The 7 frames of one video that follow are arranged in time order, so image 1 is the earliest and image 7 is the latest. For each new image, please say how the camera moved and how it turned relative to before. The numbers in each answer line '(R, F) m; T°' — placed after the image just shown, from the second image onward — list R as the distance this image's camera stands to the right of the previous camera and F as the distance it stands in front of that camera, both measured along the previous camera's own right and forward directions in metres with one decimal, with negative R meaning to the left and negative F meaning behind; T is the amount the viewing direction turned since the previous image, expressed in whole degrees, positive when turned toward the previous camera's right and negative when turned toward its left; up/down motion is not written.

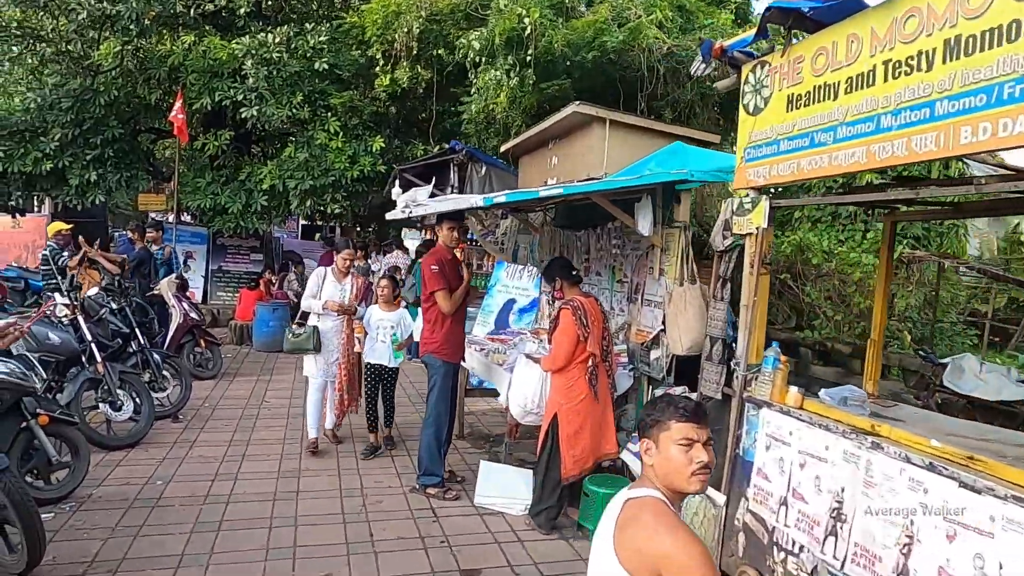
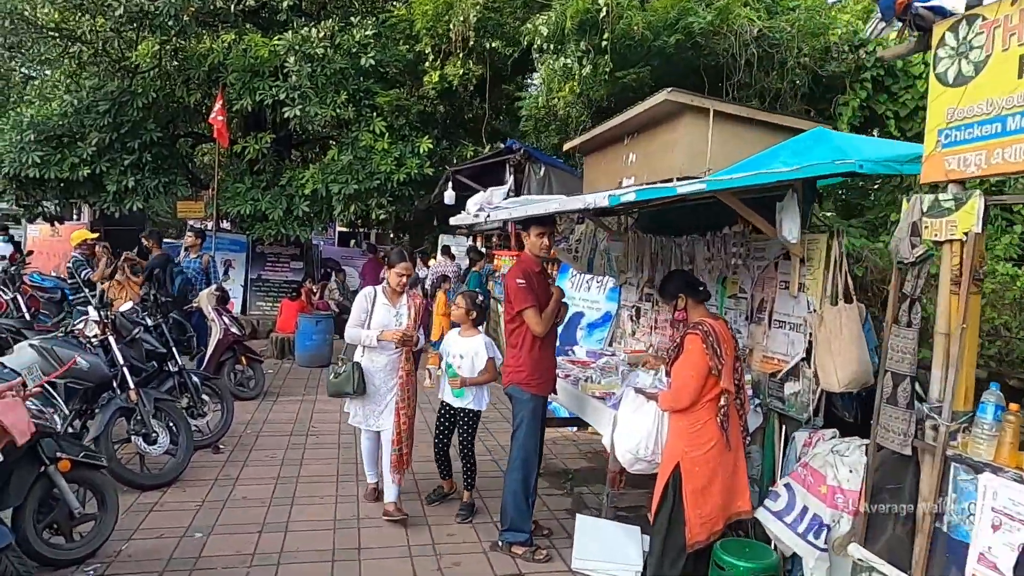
(-0.4, +0.8) m; -3°
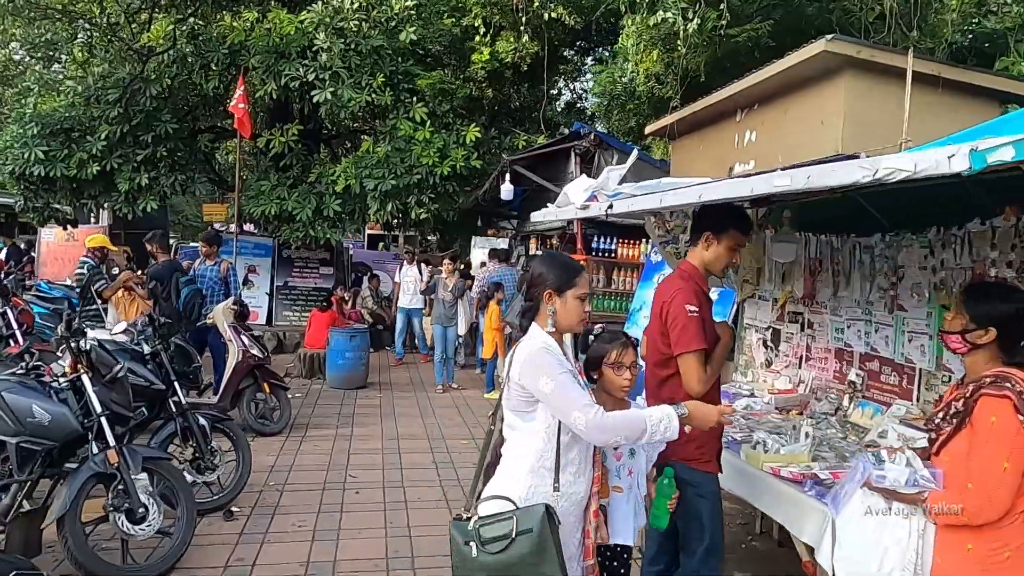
(-0.5, +1.4) m; -2°
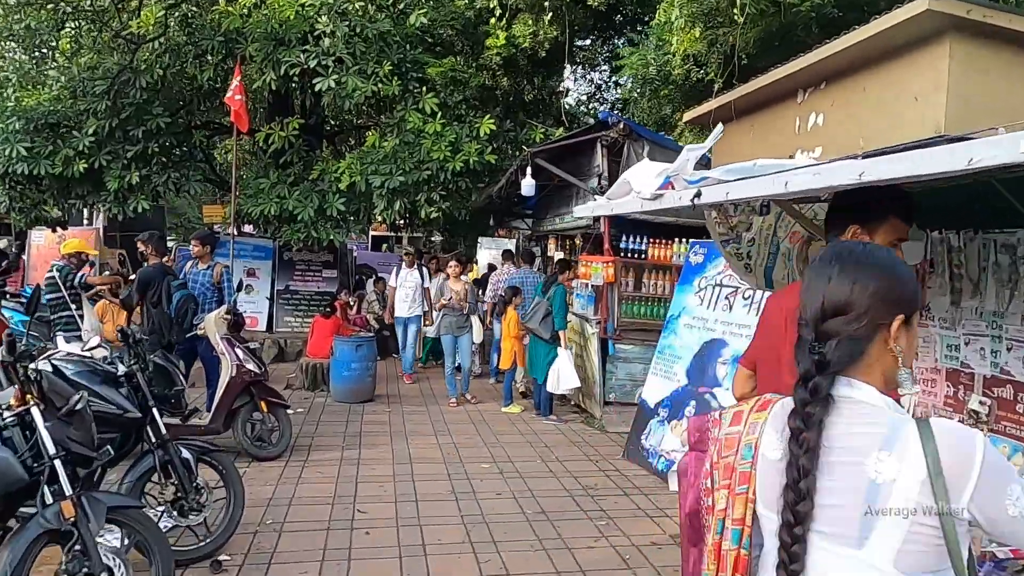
(-0.2, +0.7) m; 0°
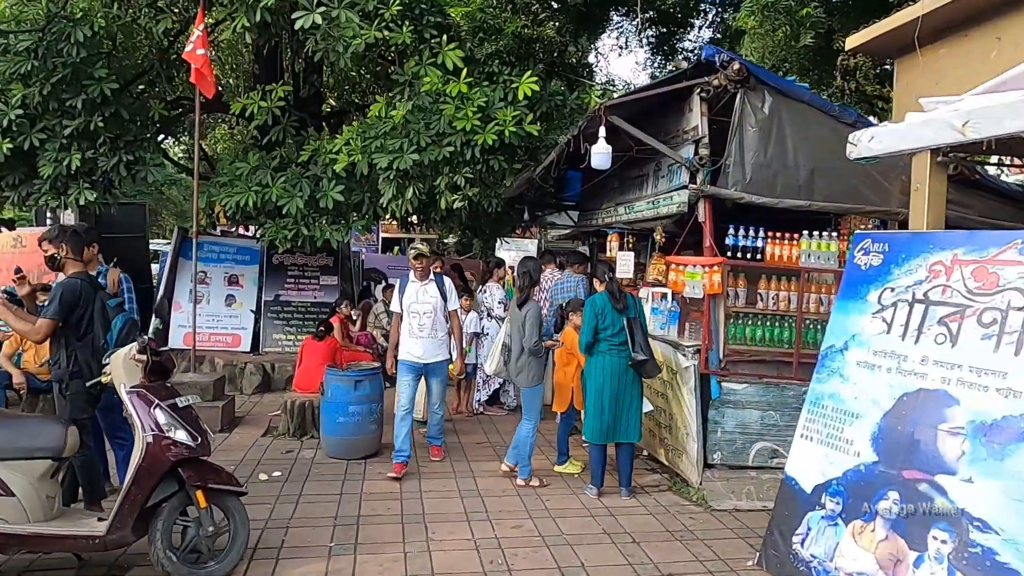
(-0.4, +2.2) m; -1°
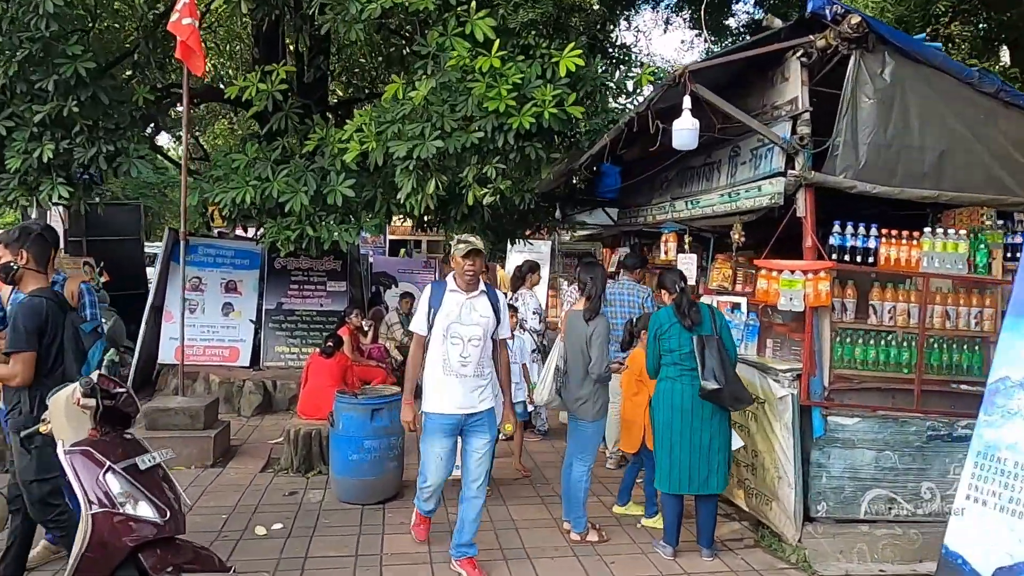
(-0.3, +1.0) m; 0°
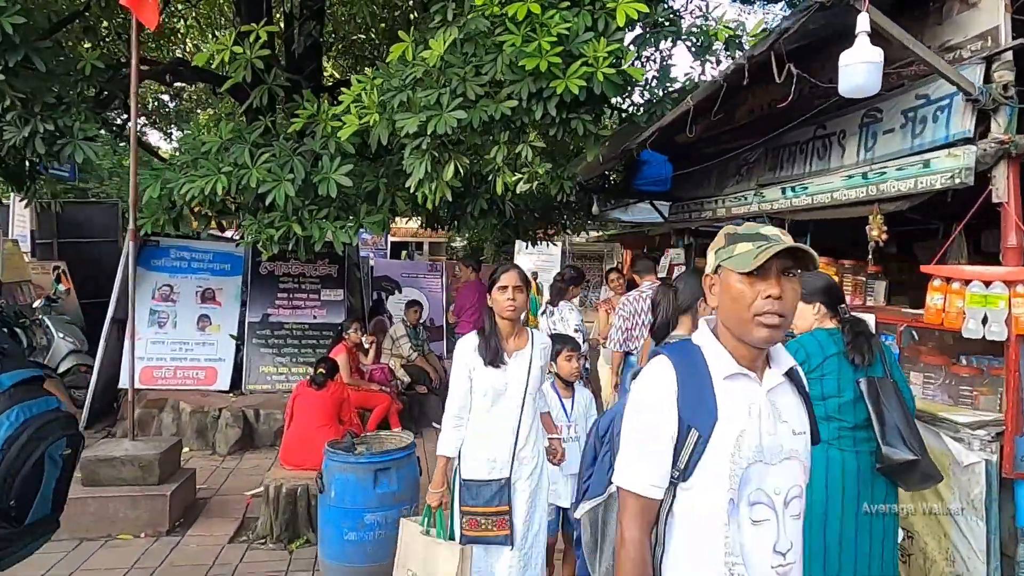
(-0.3, +1.3) m; 0°
